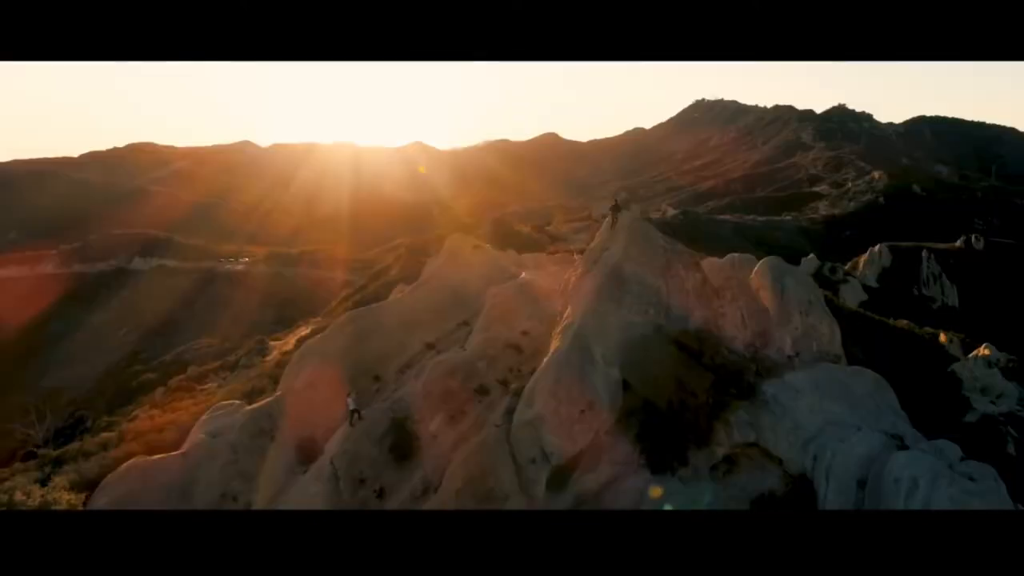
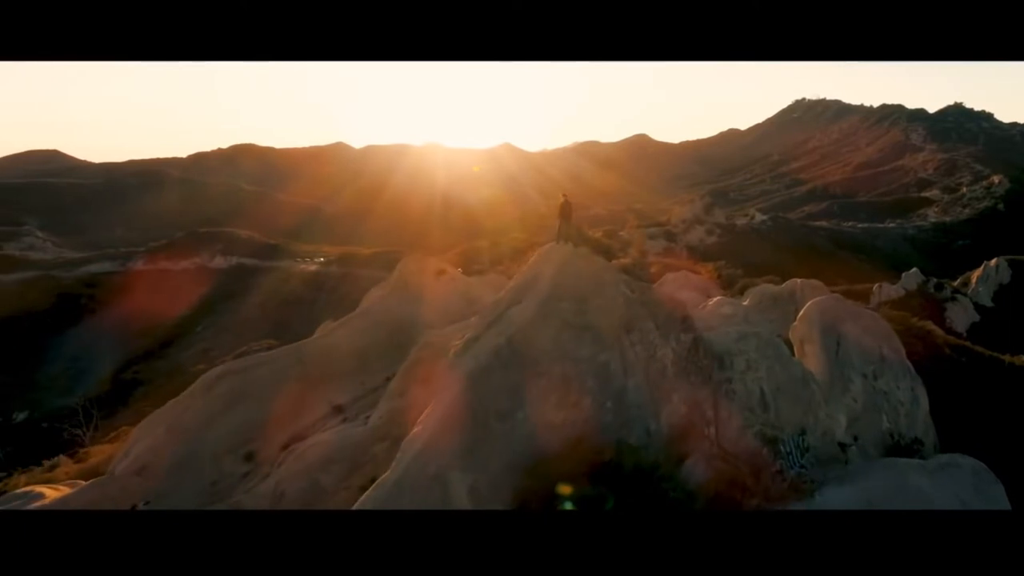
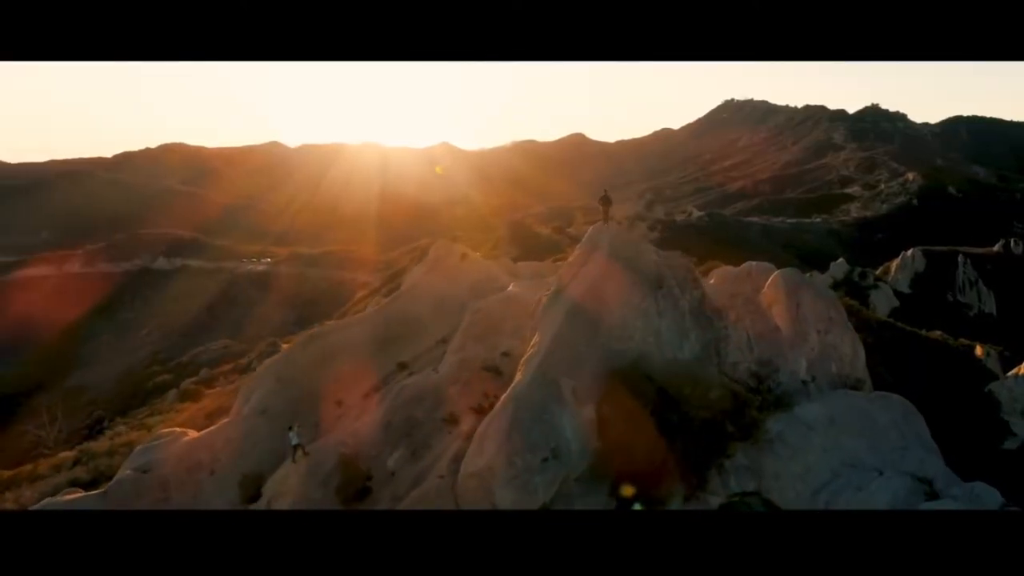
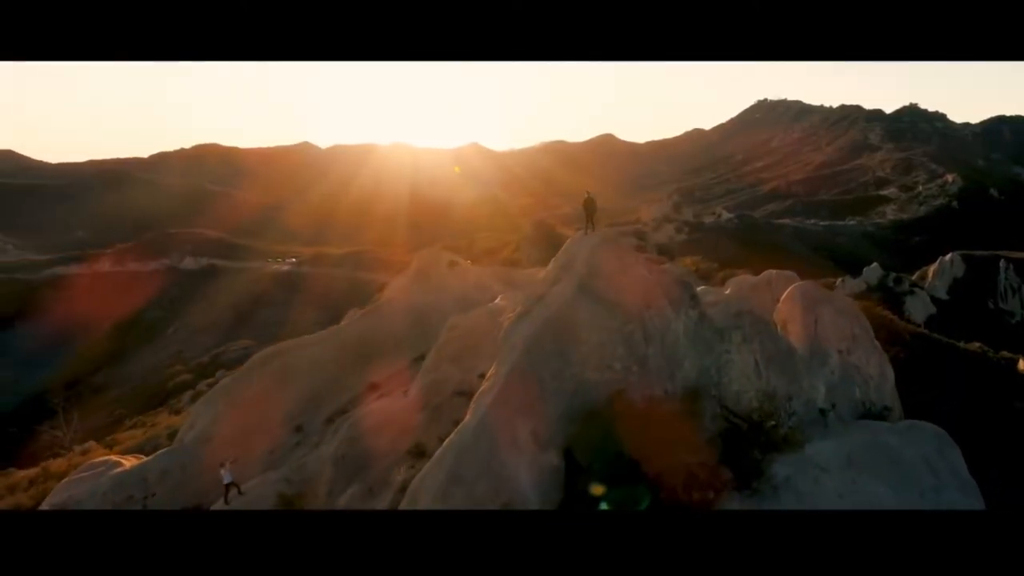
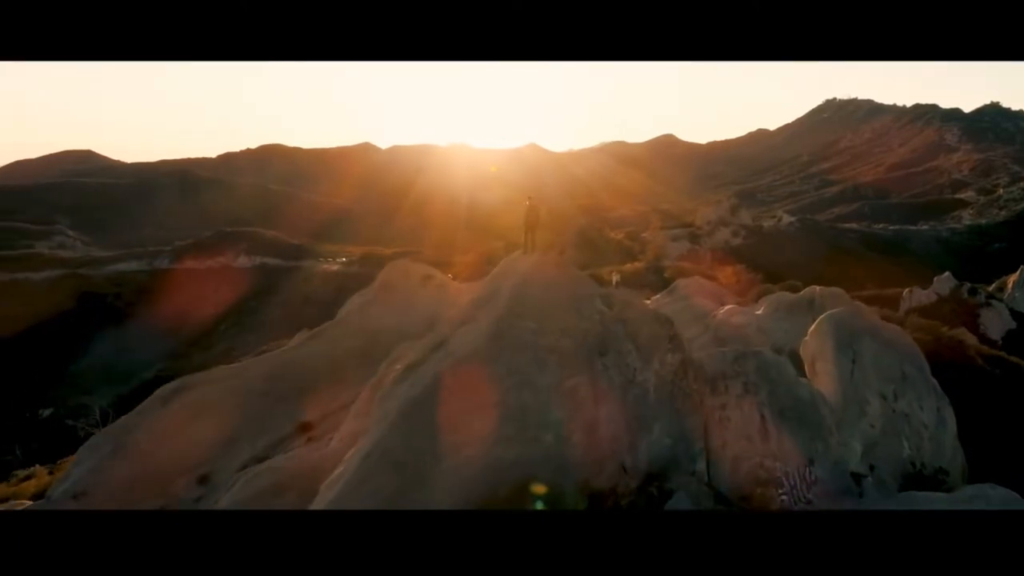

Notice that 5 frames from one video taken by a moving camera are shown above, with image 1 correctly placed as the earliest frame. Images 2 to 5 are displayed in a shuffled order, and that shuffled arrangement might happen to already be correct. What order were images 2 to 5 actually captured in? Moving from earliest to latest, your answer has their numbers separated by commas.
3, 4, 2, 5
